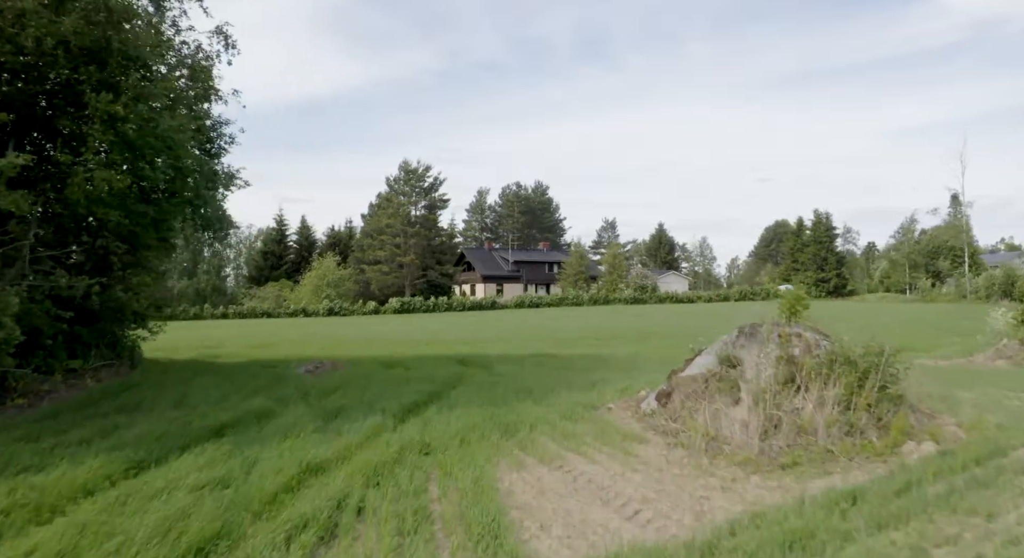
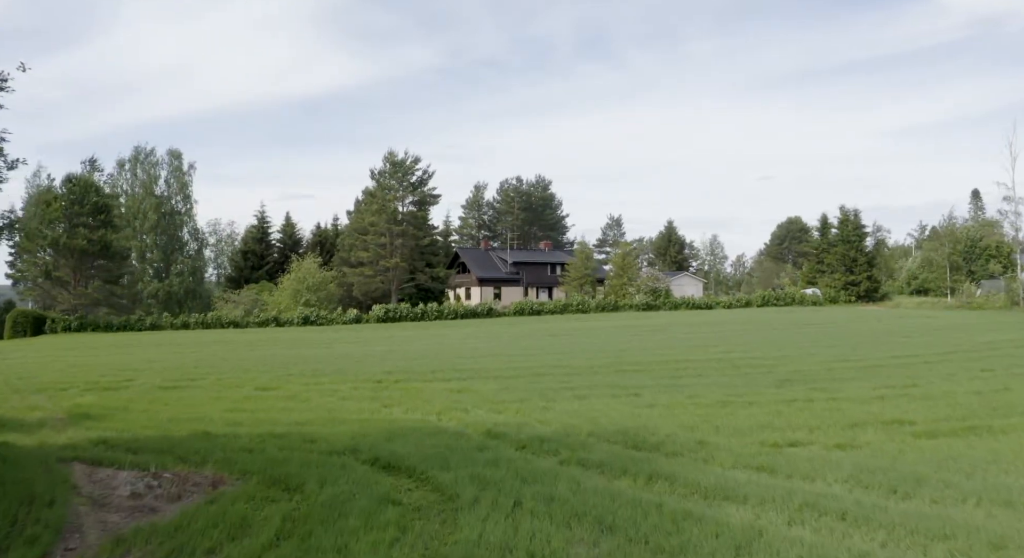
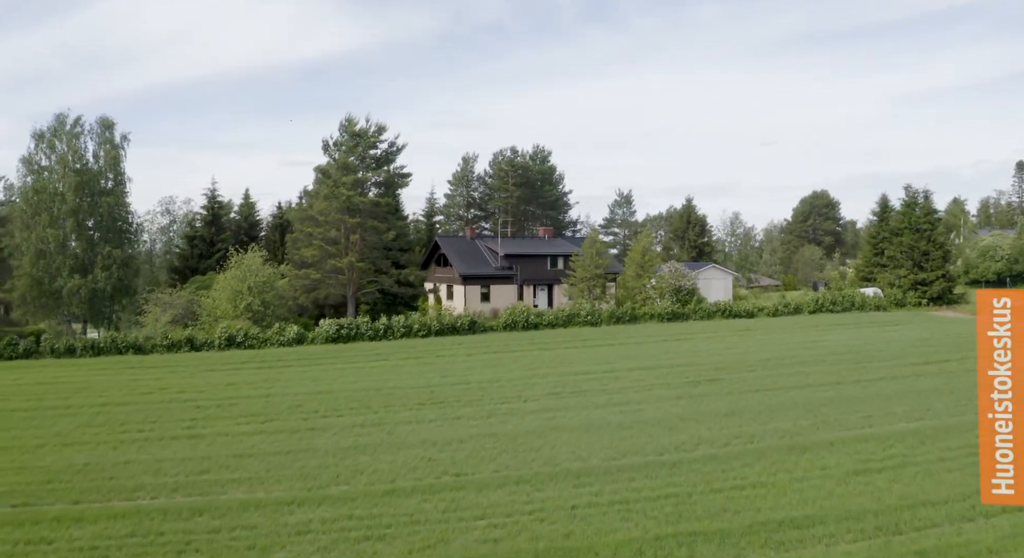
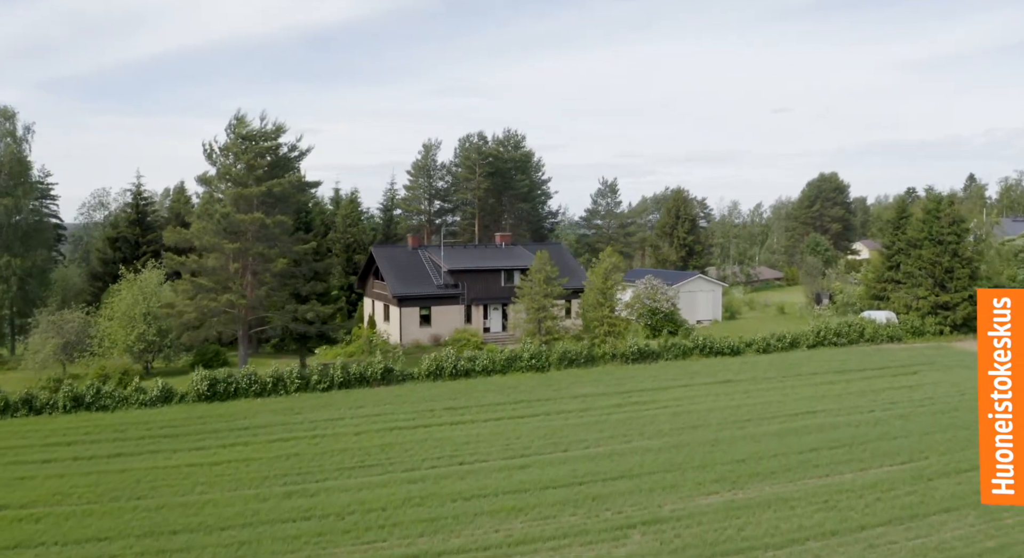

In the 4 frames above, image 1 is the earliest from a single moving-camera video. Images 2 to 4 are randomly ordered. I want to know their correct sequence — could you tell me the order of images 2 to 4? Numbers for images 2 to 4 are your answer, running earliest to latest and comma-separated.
2, 3, 4
